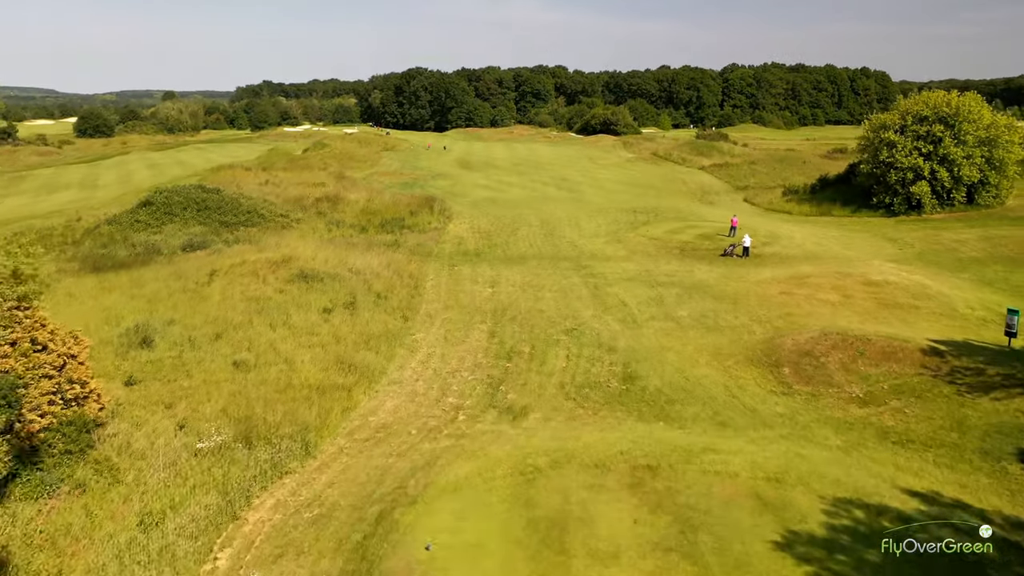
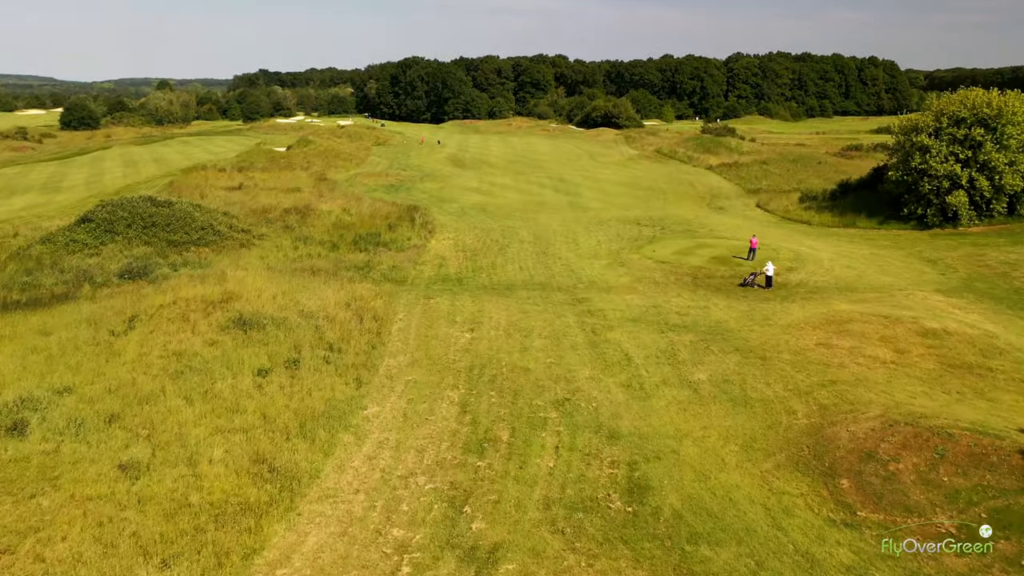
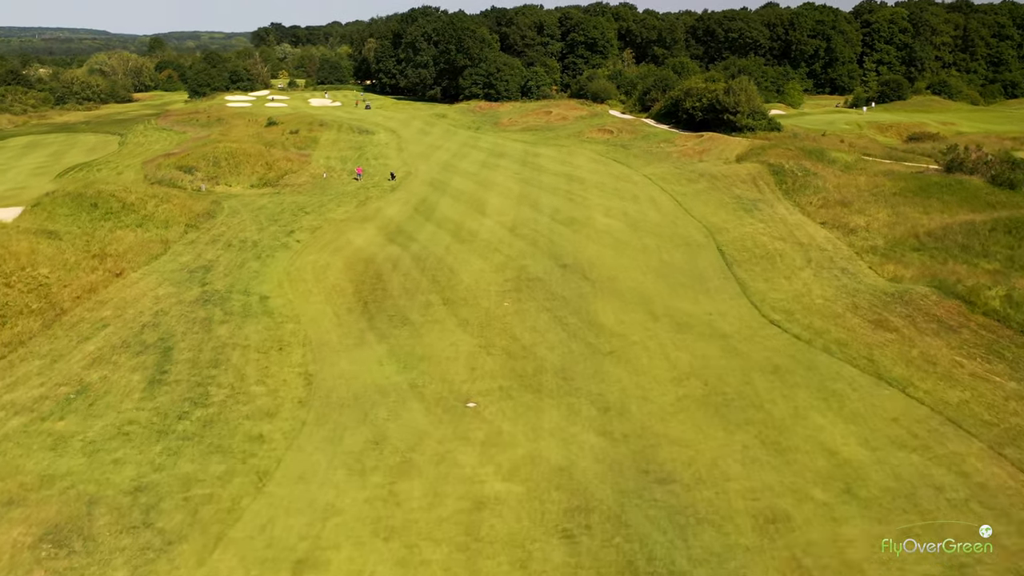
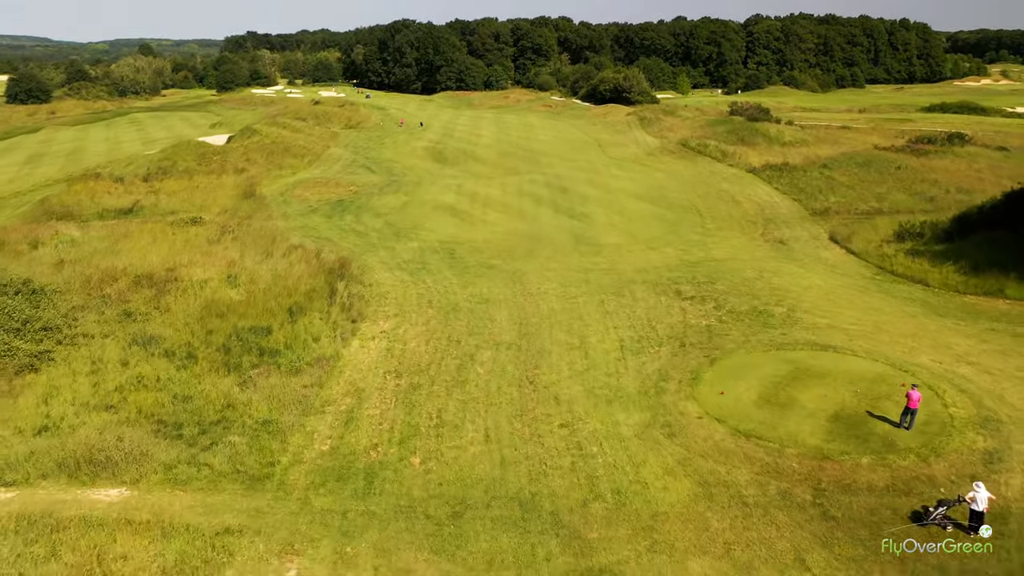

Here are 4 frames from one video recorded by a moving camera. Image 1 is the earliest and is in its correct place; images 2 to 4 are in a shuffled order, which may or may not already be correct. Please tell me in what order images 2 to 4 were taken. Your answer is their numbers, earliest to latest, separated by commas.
2, 4, 3
